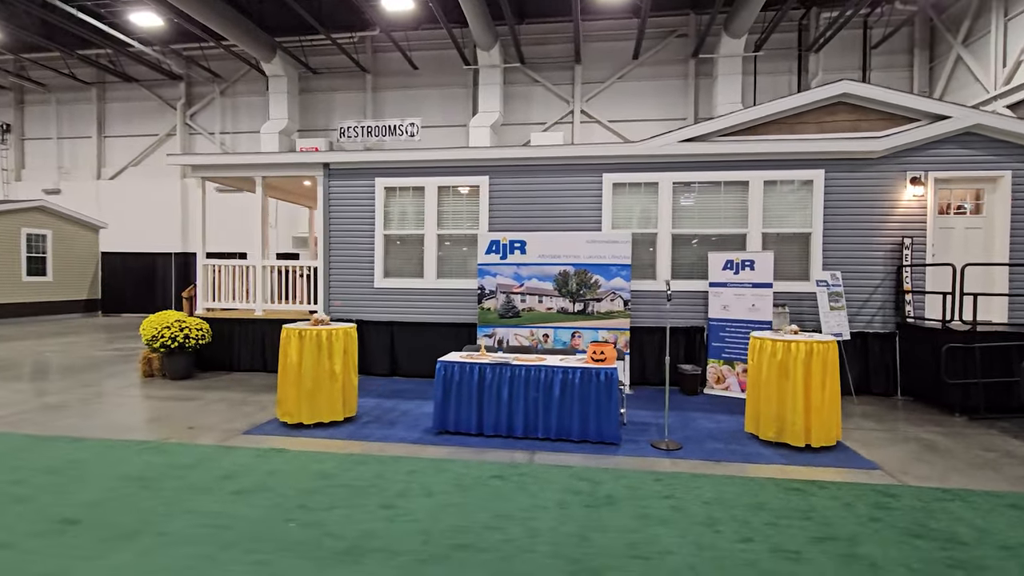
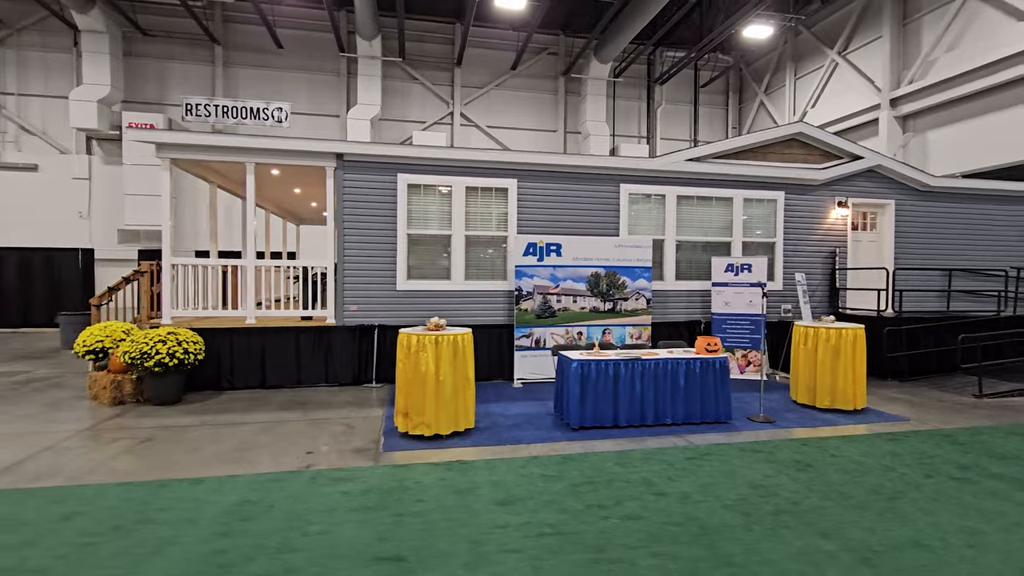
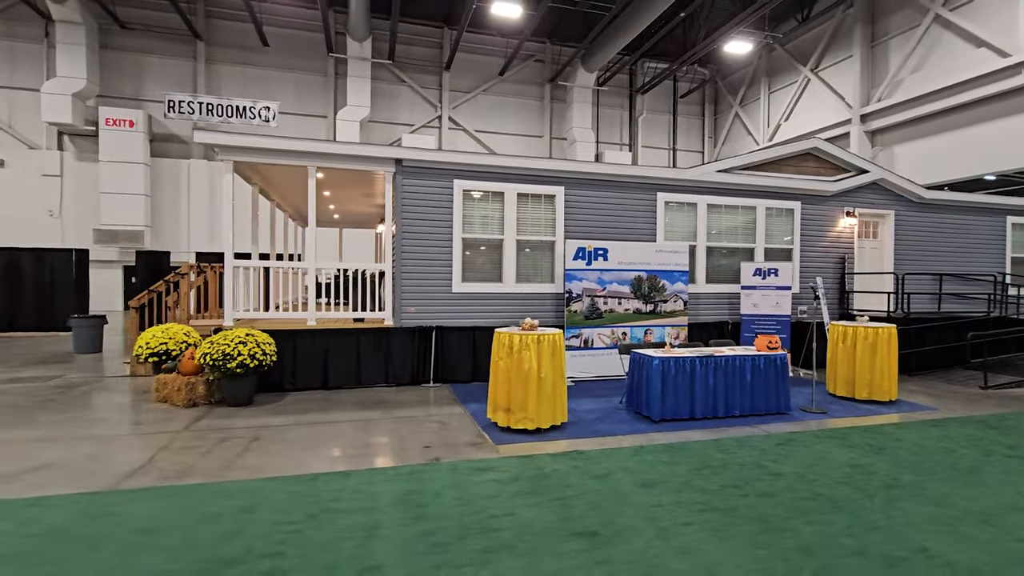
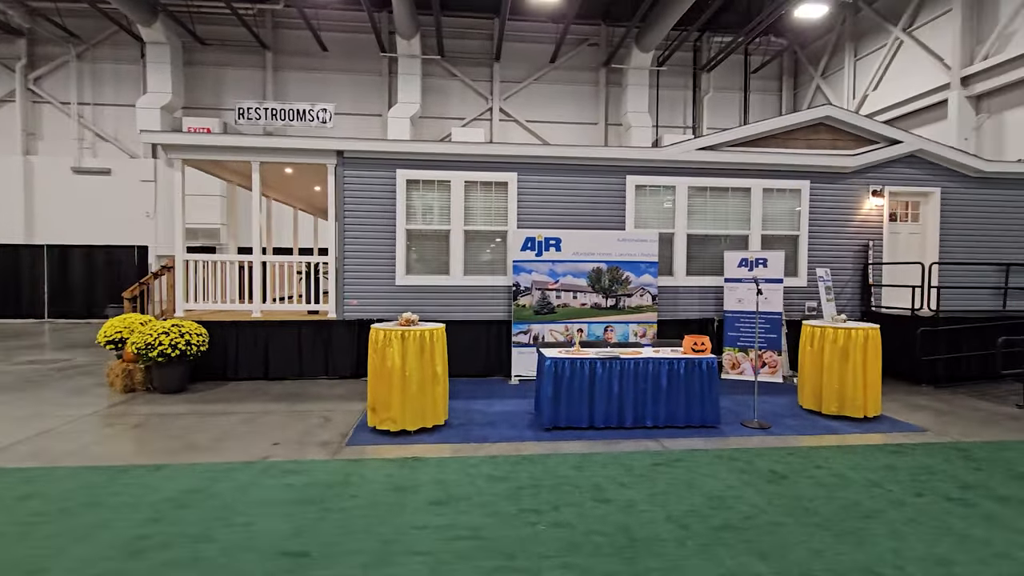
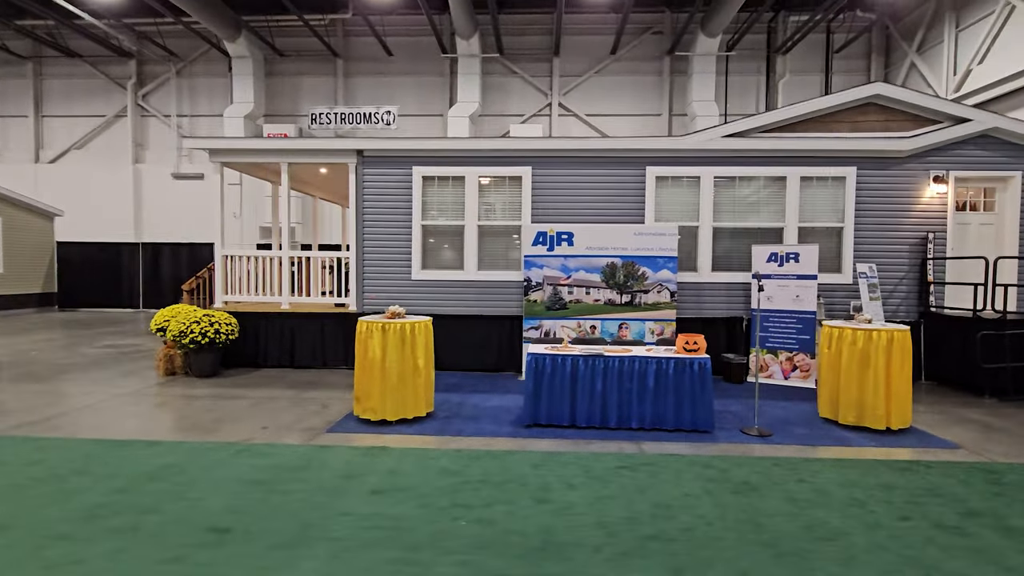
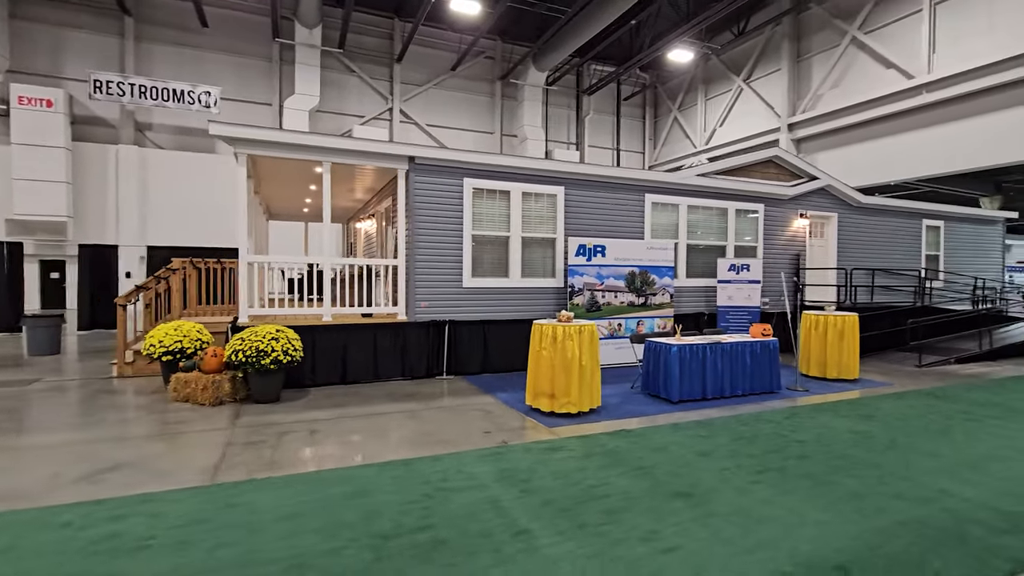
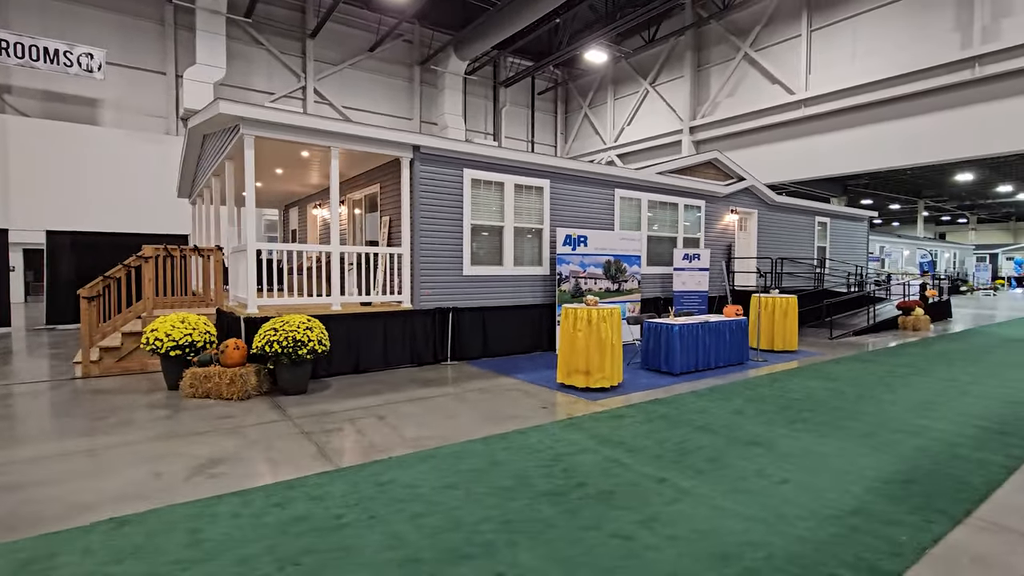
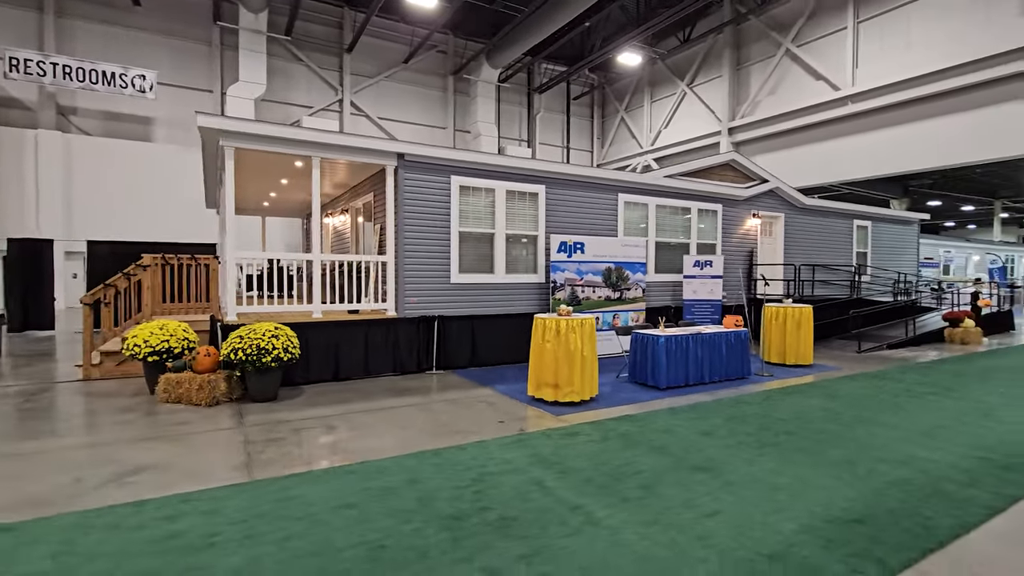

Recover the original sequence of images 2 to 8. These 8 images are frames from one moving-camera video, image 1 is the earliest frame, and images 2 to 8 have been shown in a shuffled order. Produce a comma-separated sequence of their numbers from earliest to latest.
5, 4, 2, 3, 6, 8, 7
